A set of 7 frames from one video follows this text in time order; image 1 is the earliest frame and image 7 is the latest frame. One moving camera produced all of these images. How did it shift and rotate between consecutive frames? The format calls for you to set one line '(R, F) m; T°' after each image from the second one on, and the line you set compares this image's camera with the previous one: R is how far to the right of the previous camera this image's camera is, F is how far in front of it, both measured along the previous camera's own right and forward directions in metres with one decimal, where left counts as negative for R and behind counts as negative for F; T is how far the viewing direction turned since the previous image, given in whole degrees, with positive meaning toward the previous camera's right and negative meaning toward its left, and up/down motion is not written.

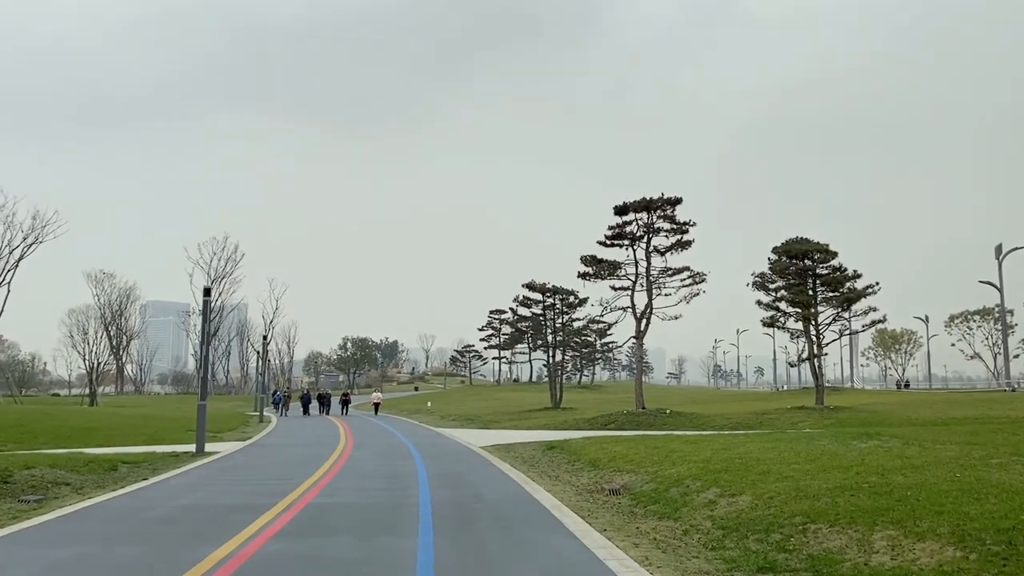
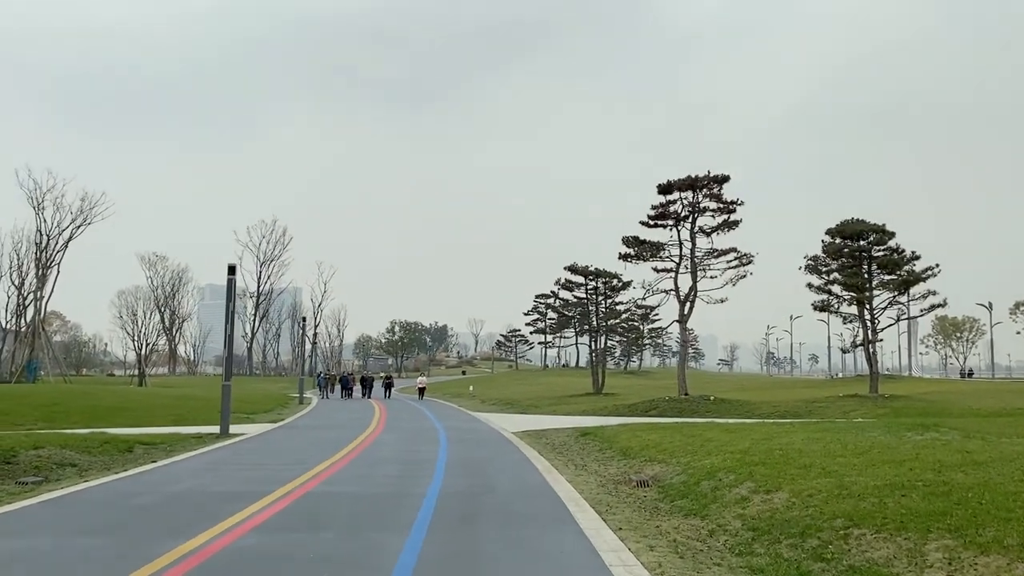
(+0.5, +1.1) m; -4°
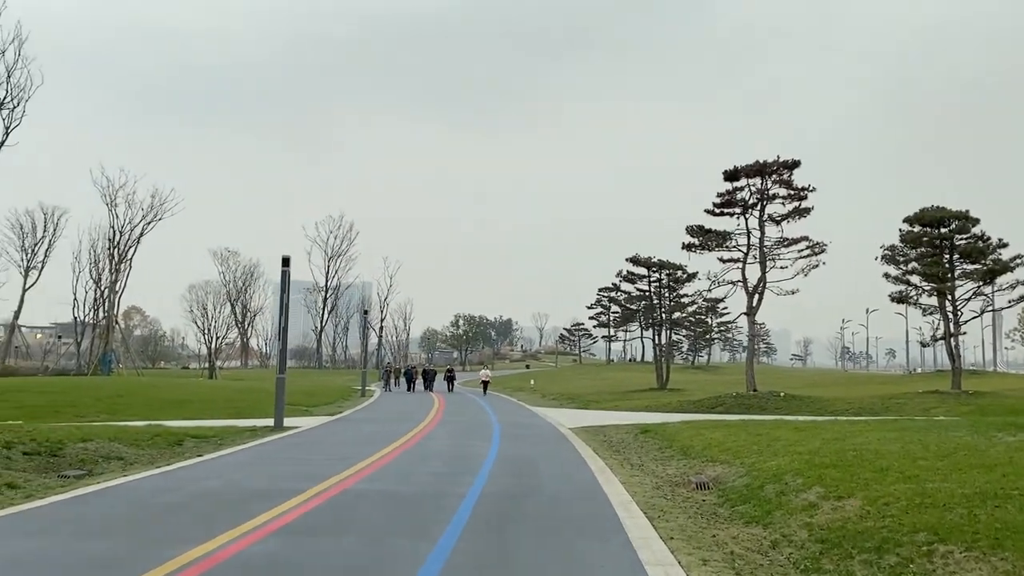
(+0.3, +0.8) m; -5°
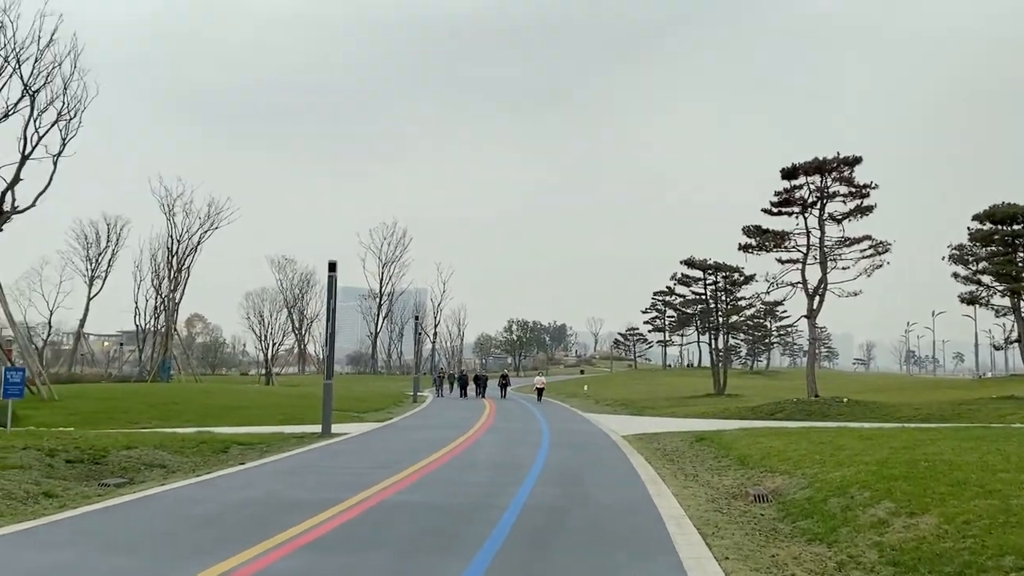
(+0.2, +0.5) m; -4°
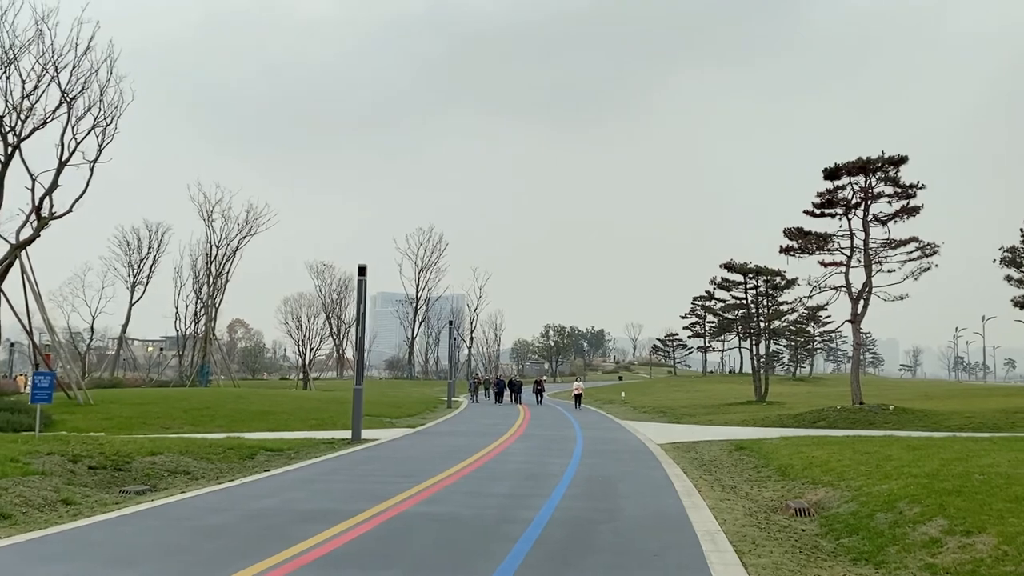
(+0.2, +0.5) m; -3°
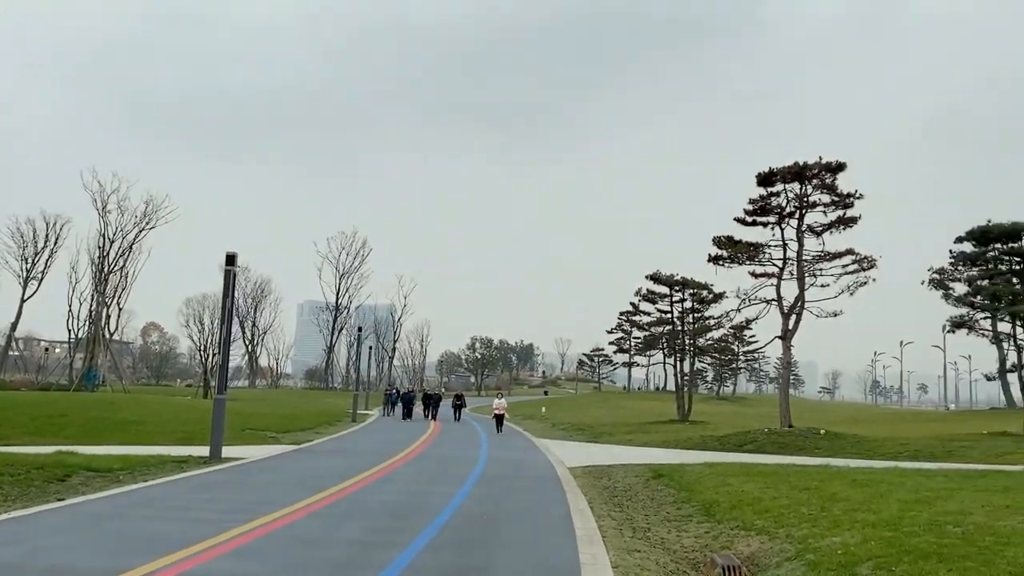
(+0.9, +2.8) m; +5°
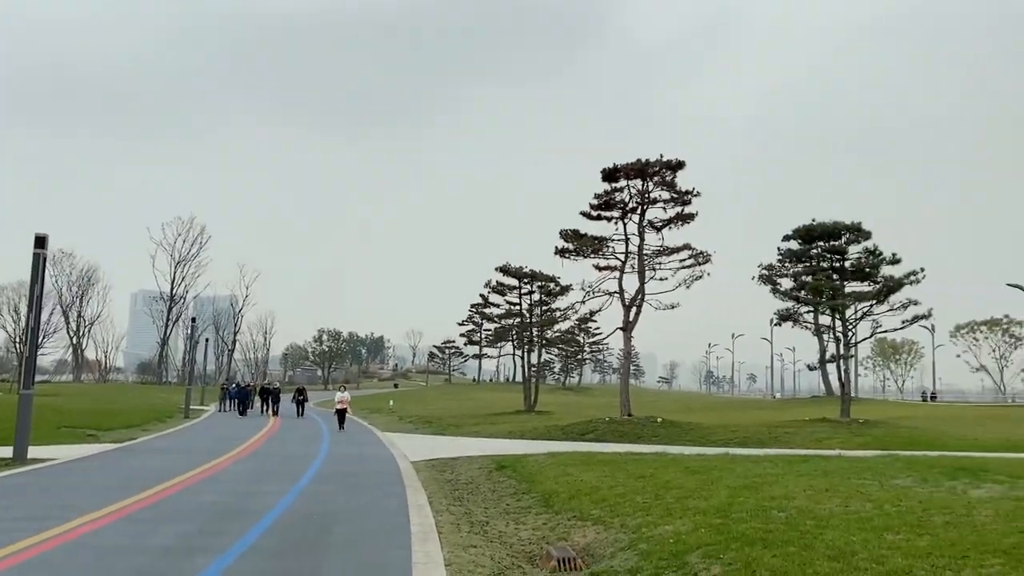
(+0.2, +0.4) m; +10°
